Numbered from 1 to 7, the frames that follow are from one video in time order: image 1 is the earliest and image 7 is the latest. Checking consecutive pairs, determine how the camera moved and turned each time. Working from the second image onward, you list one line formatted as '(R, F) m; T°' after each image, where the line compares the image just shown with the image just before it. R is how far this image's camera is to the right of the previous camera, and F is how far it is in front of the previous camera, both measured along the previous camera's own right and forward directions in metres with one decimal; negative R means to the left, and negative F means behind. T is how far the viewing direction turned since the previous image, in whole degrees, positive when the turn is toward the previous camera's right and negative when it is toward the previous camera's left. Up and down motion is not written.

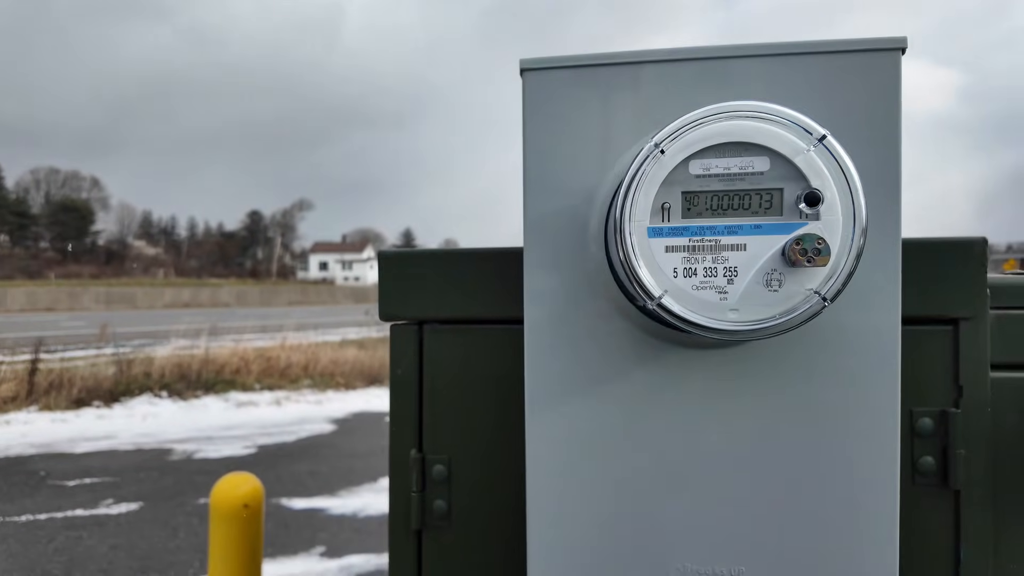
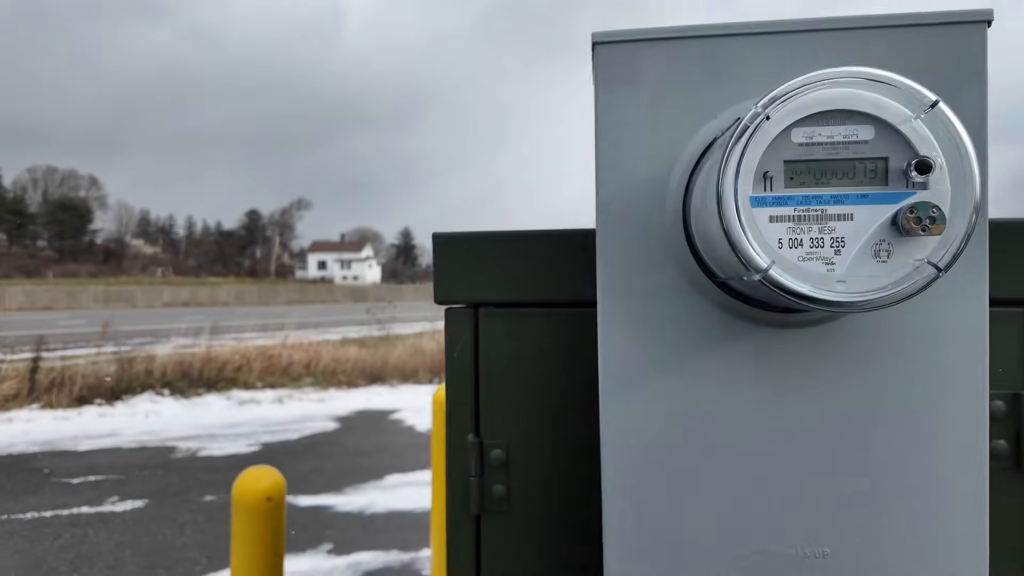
(-0.1, 0.0) m; 0°
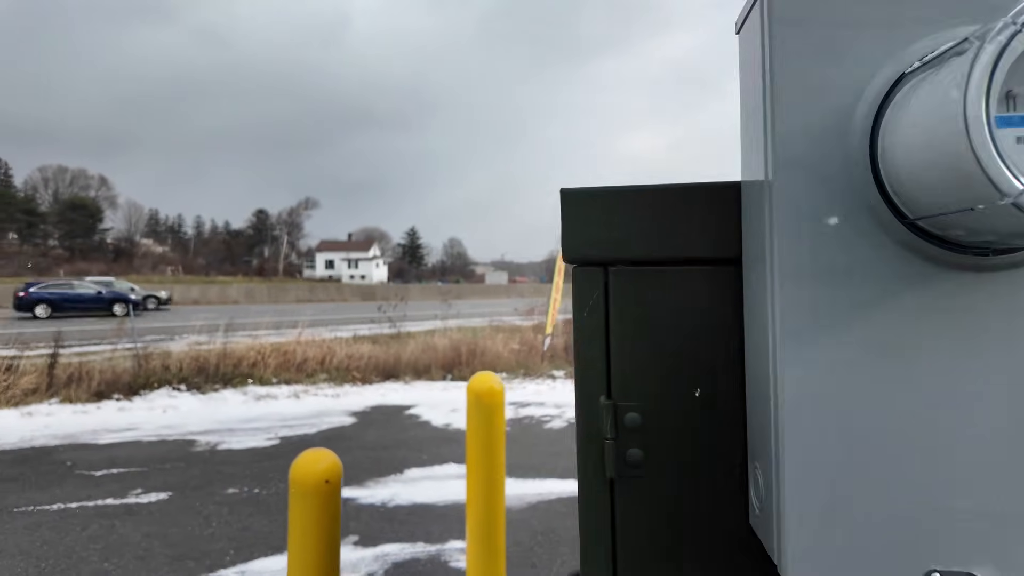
(-0.1, 0.0) m; -1°
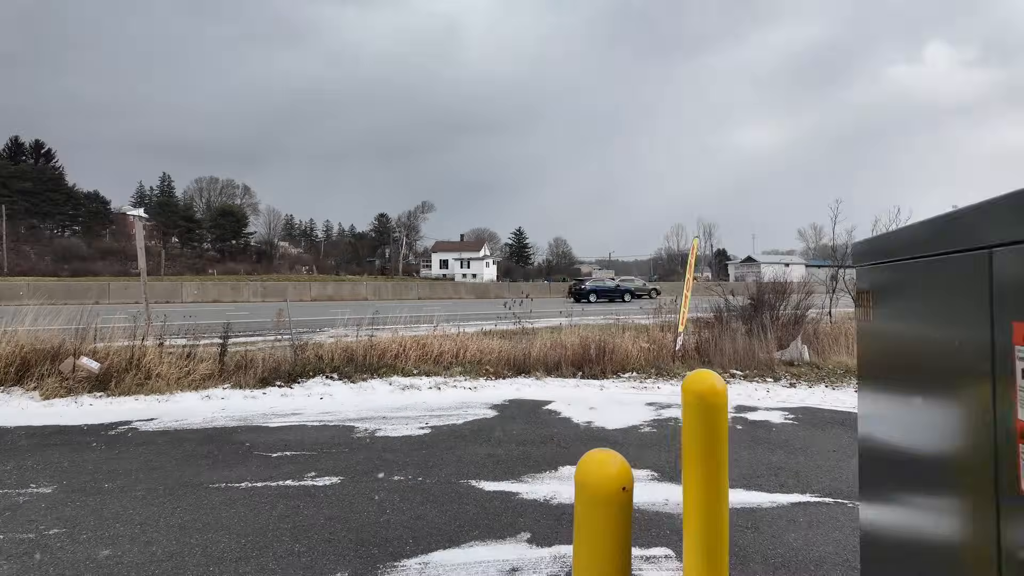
(-0.5, +0.2) m; -11°
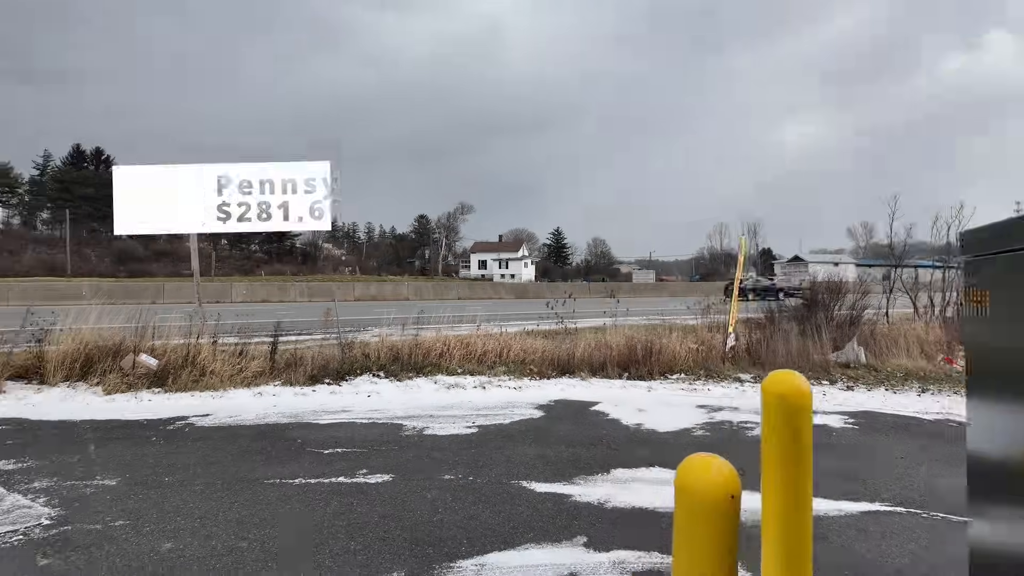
(-0.1, +0.1) m; -4°
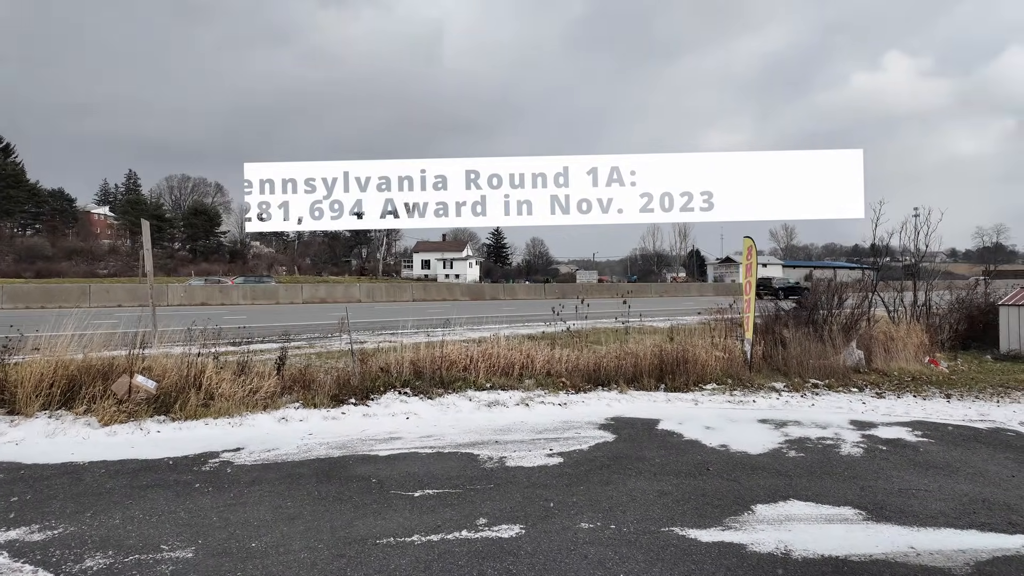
(-1.2, +0.5) m; +6°
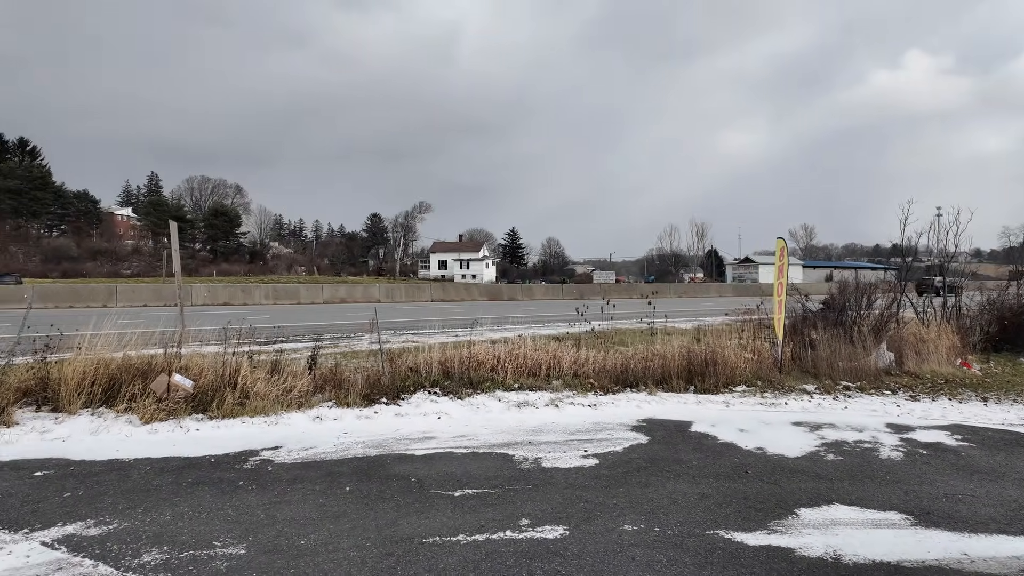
(-0.2, 0.0) m; -2°
